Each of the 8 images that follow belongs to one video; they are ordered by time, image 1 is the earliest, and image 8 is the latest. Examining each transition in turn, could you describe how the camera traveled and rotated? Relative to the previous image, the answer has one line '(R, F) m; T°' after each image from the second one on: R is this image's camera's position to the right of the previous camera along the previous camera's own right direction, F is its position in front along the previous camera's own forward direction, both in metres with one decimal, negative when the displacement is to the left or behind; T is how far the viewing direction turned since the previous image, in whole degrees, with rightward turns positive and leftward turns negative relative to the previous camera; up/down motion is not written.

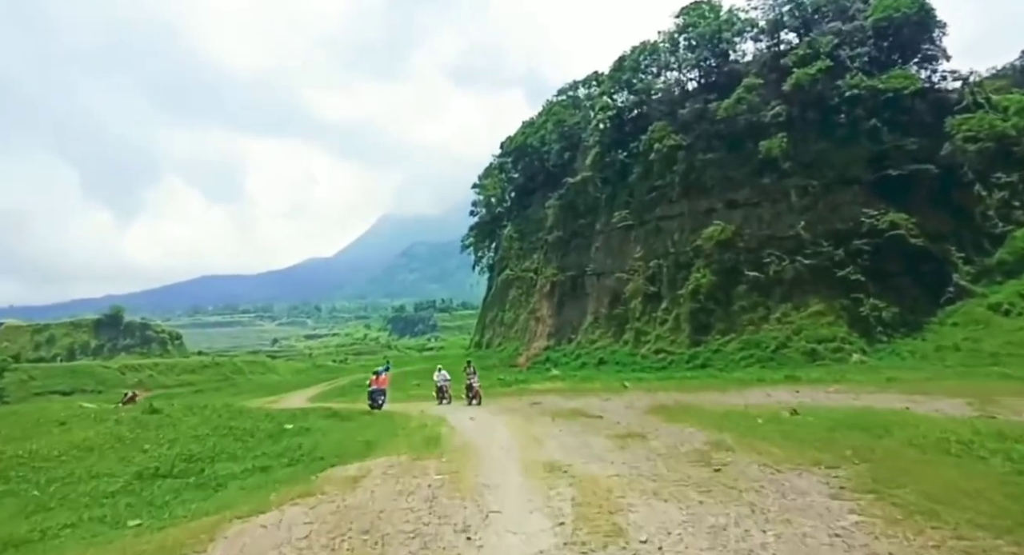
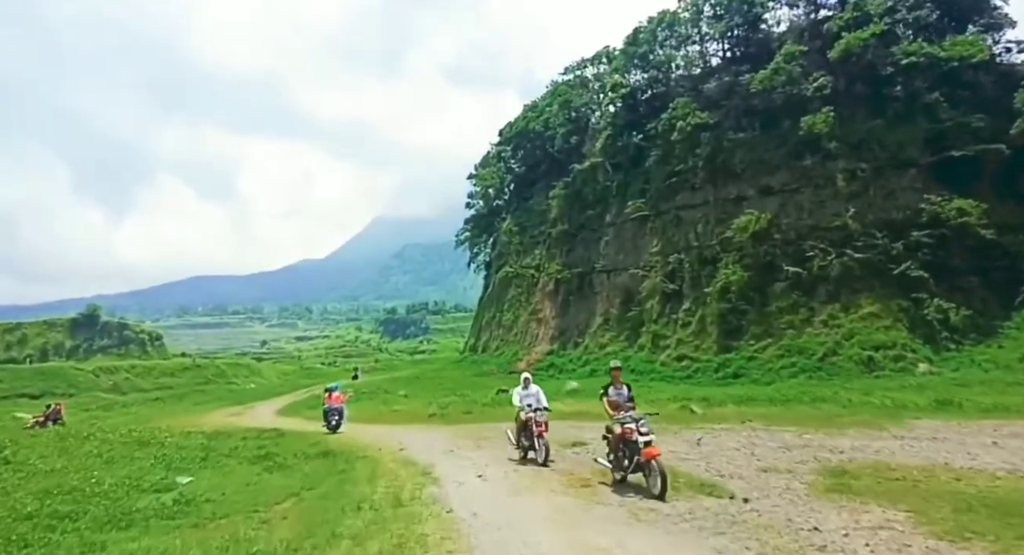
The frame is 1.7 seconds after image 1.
(-0.6, +5.3) m; +1°
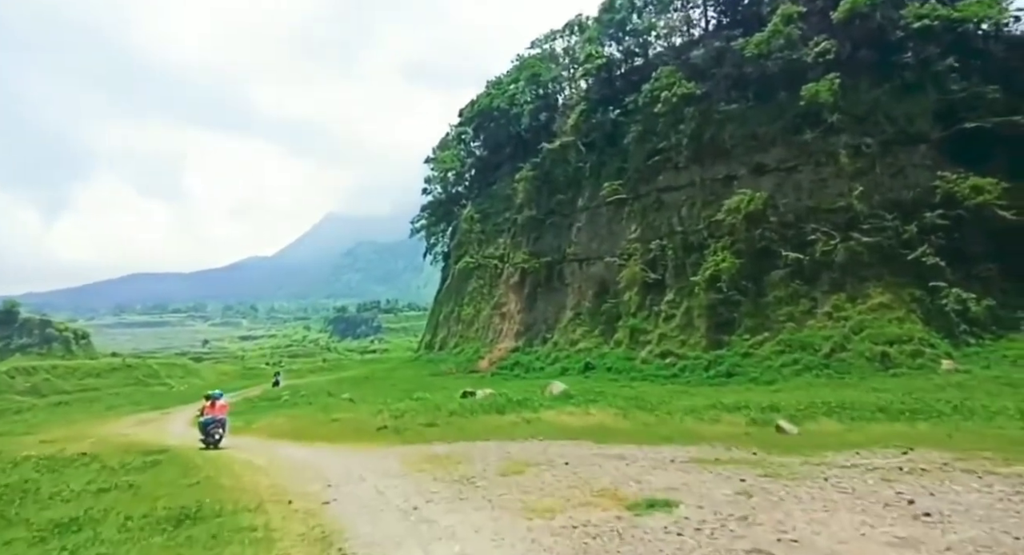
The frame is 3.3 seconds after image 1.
(-0.6, +4.6) m; +4°
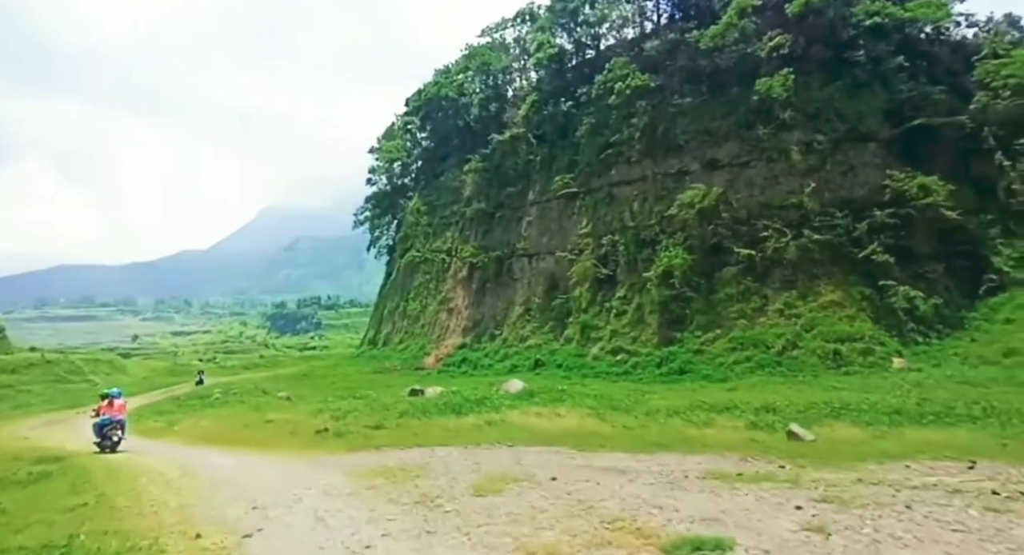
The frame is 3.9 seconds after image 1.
(-0.3, +1.4) m; +5°
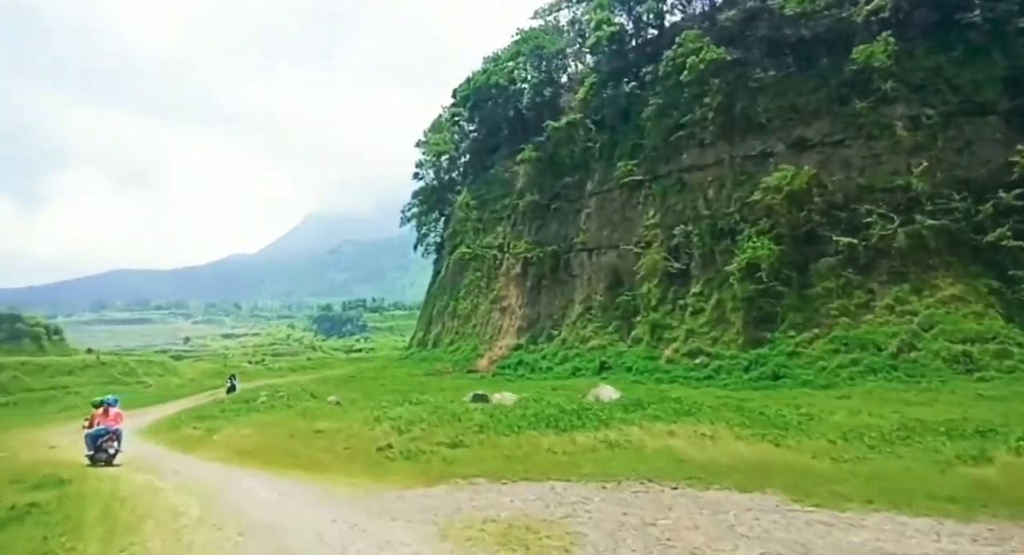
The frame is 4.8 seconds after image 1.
(-1.2, +2.7) m; -4°
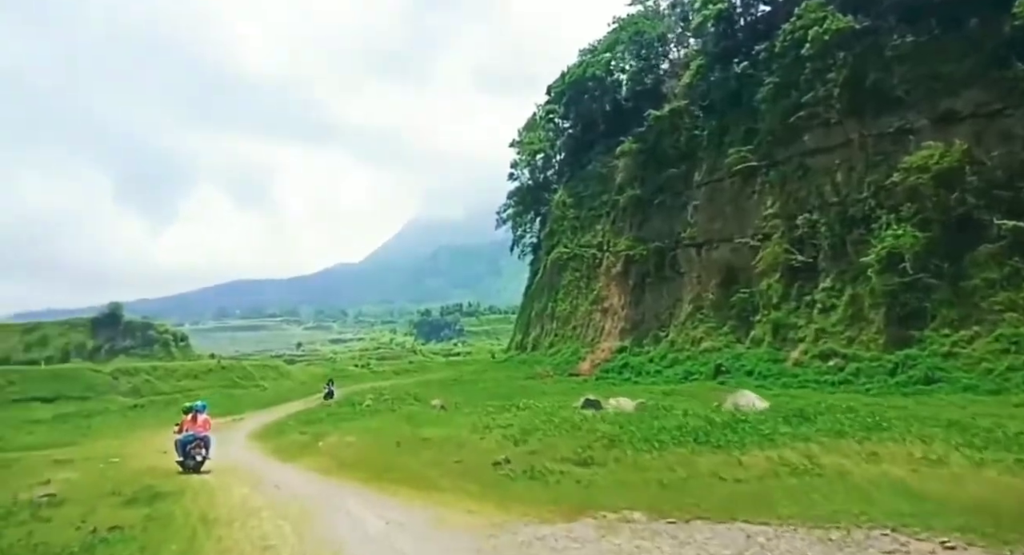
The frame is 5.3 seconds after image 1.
(-0.6, +1.5) m; -9°
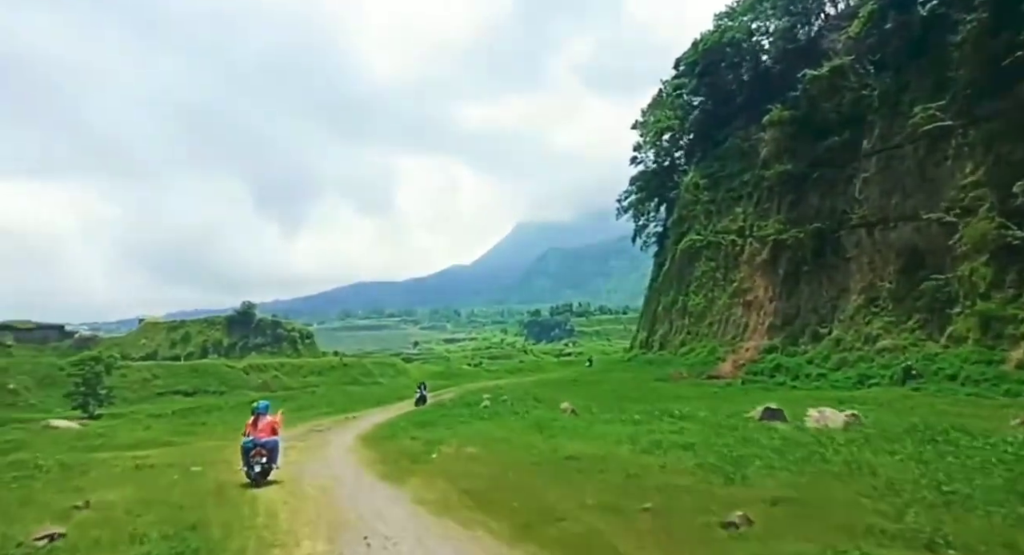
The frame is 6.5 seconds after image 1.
(-1.1, +3.5) m; -11°
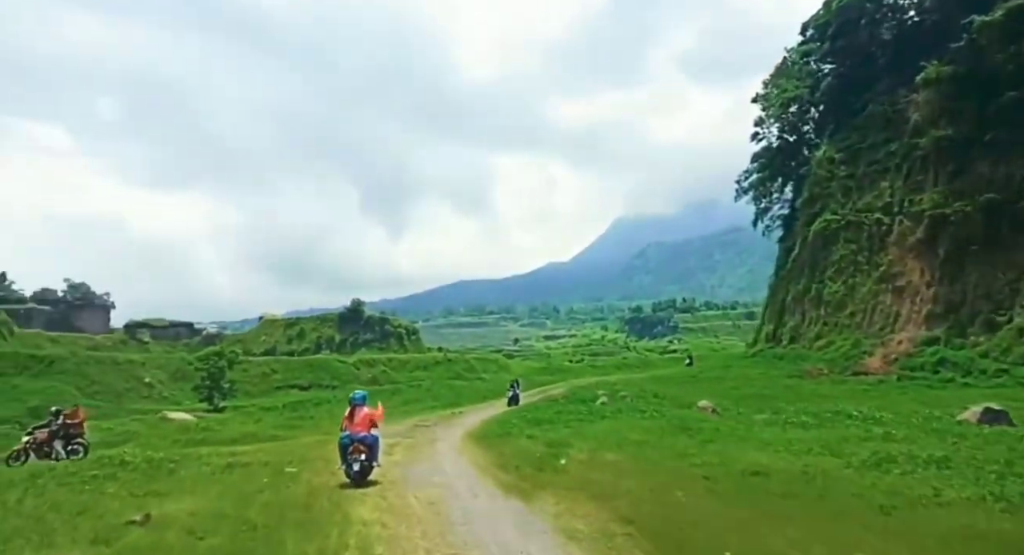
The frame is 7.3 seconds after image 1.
(-0.7, +2.2) m; -10°
